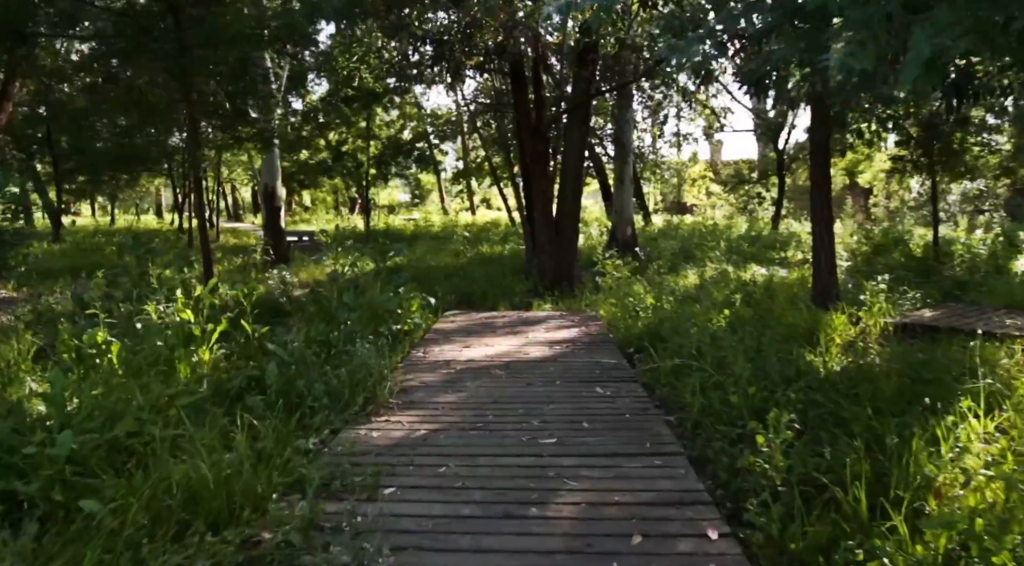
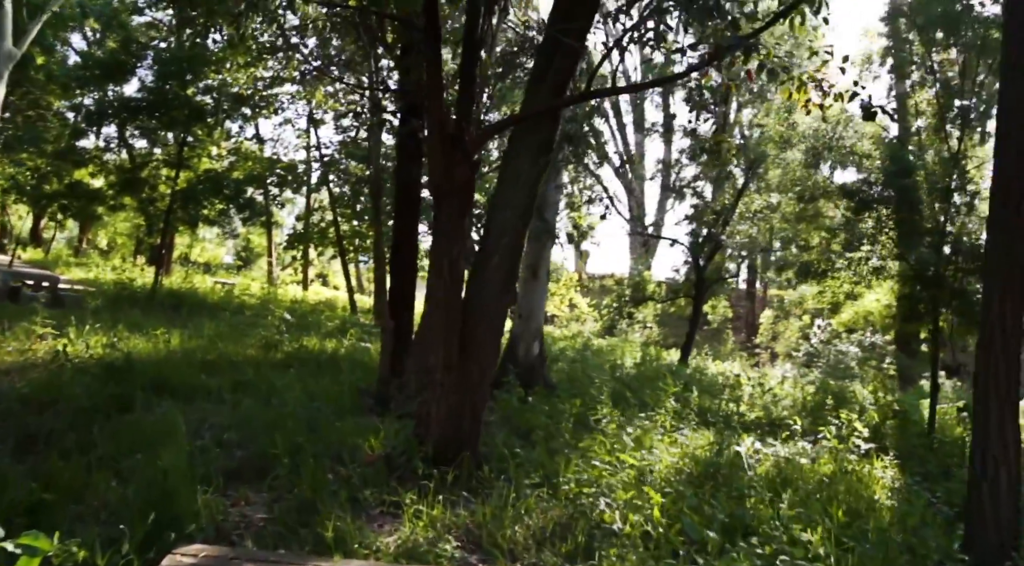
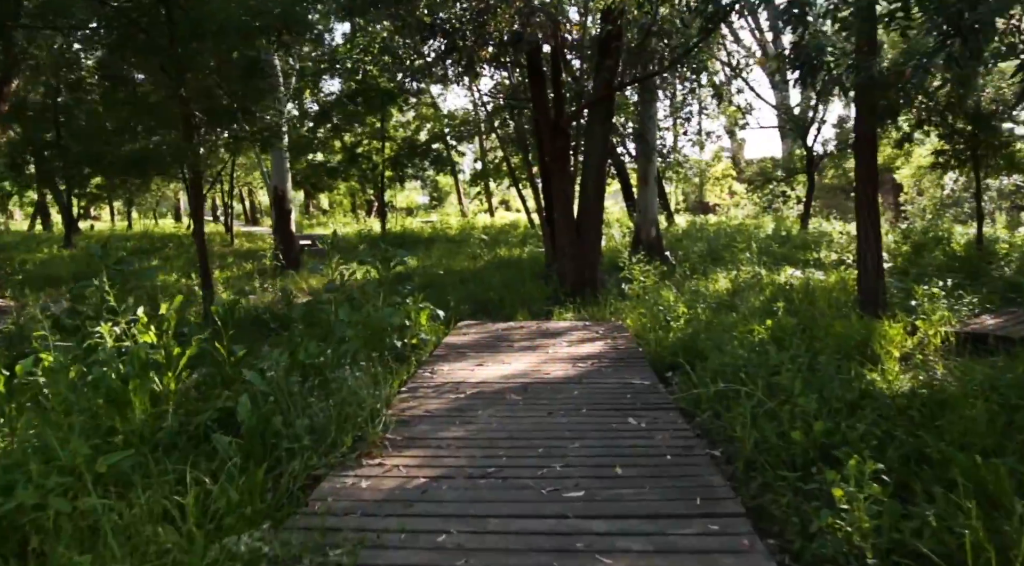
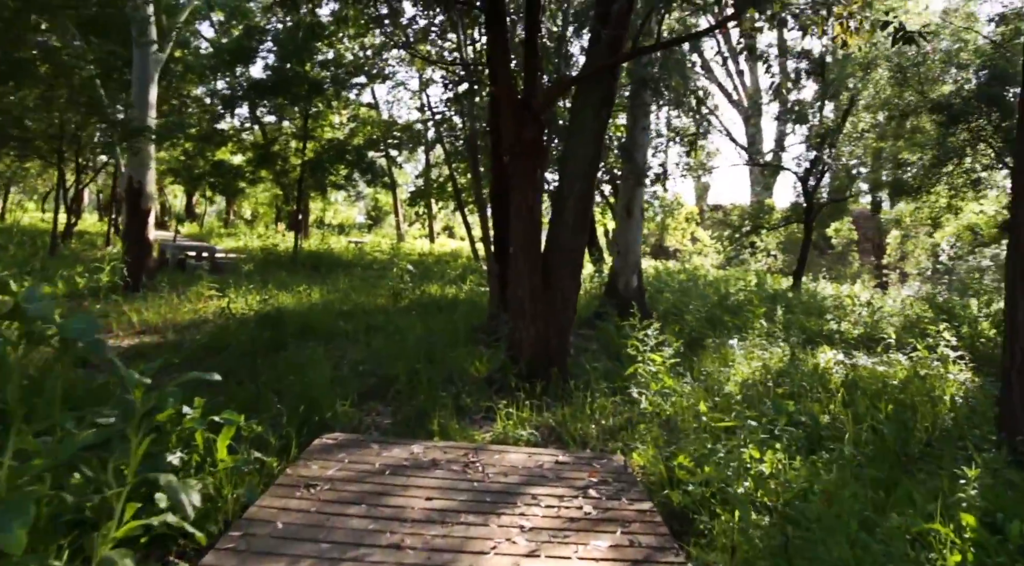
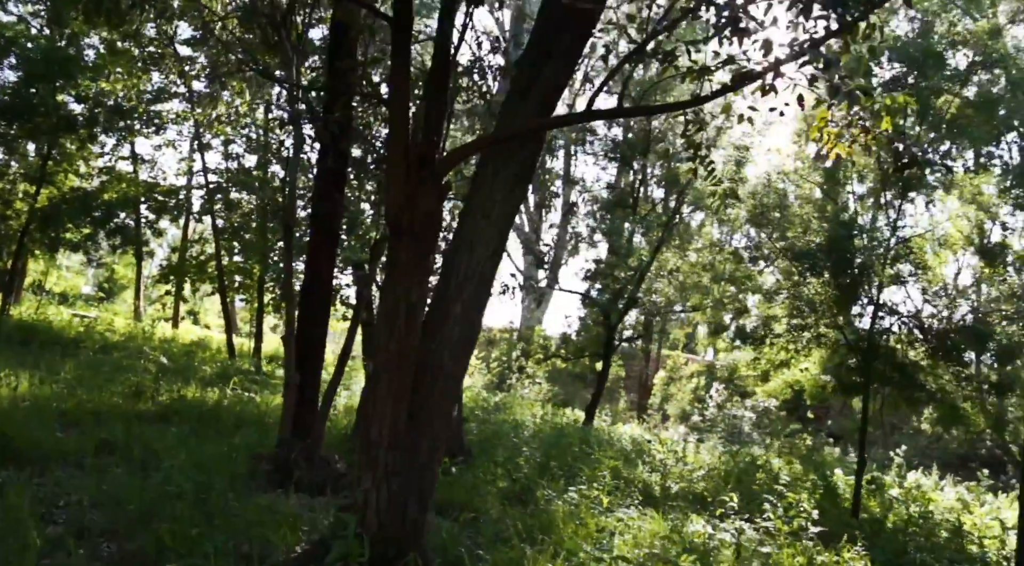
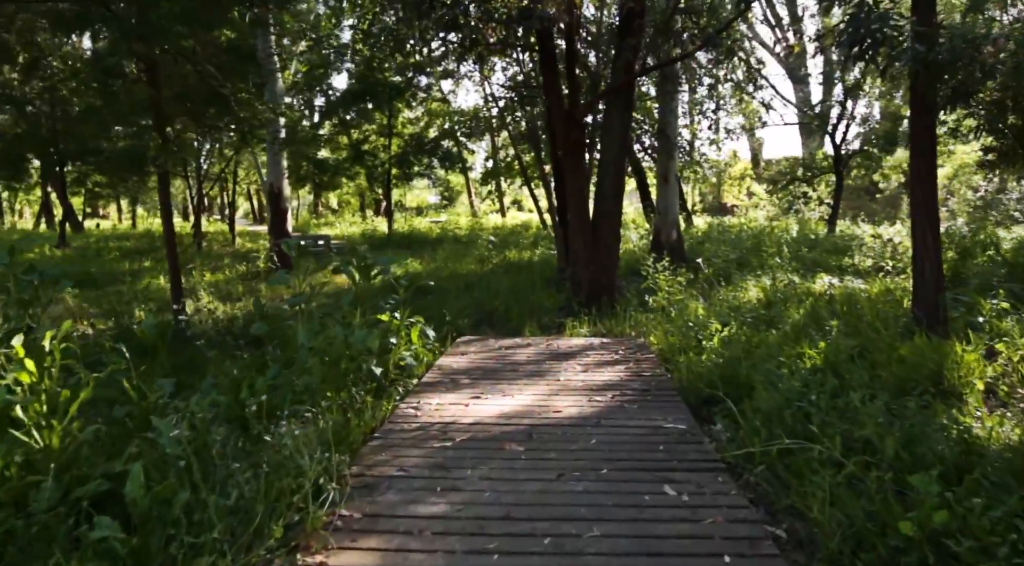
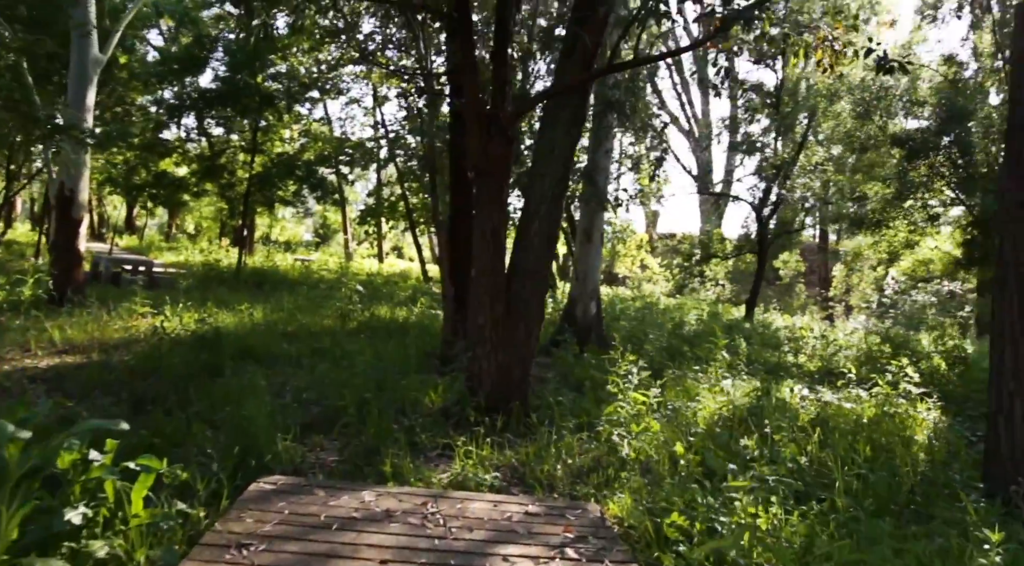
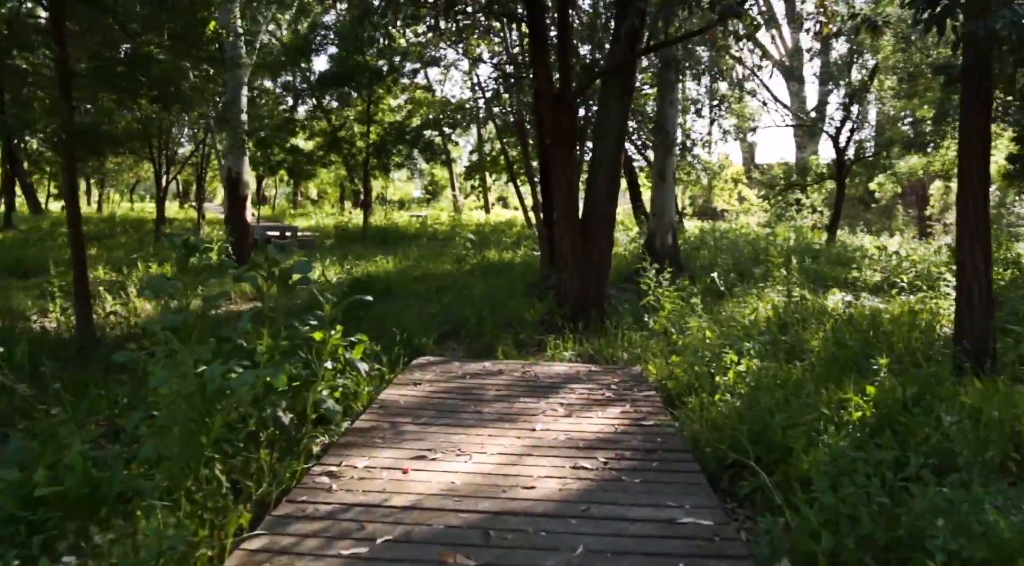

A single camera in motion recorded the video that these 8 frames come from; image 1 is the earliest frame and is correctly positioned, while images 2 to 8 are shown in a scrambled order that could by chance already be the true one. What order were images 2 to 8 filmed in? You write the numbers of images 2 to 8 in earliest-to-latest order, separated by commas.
3, 6, 8, 4, 7, 2, 5
